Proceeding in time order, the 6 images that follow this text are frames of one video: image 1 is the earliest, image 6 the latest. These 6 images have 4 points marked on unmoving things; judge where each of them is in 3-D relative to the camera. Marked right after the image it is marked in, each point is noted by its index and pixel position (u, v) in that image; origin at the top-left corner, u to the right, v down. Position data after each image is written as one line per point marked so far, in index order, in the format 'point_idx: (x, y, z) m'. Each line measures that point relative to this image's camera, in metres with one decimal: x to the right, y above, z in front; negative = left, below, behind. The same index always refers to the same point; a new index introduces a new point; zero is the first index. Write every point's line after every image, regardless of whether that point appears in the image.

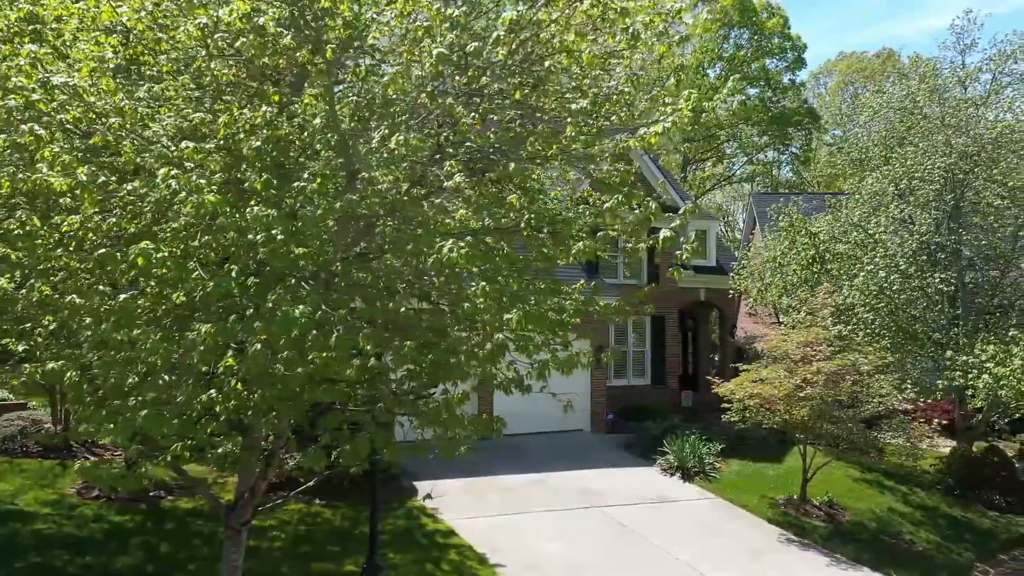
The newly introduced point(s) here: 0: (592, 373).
0: (+1.7, -1.8, +17.2) m
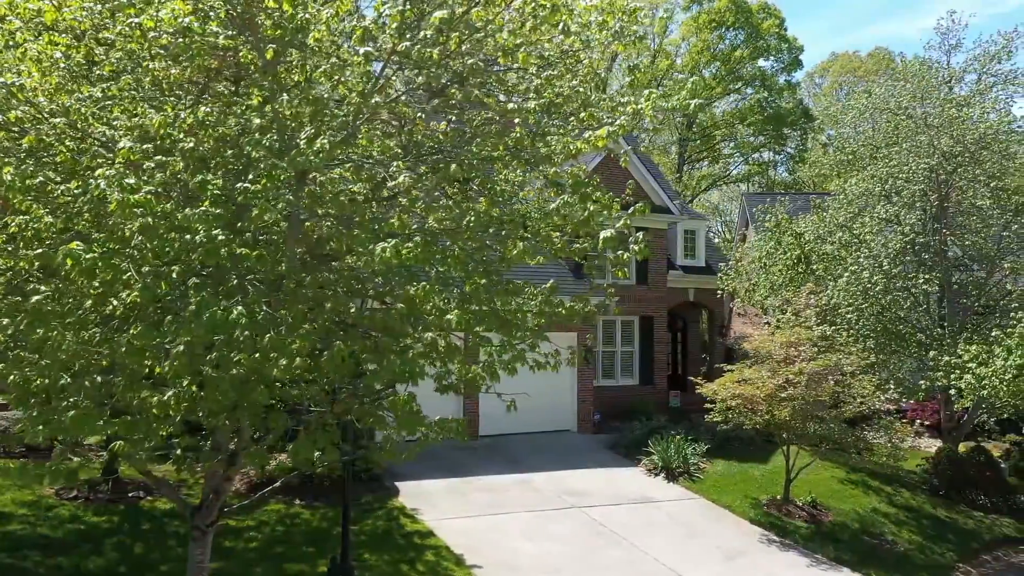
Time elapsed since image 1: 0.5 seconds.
0: (+1.4, -1.8, +17.2) m
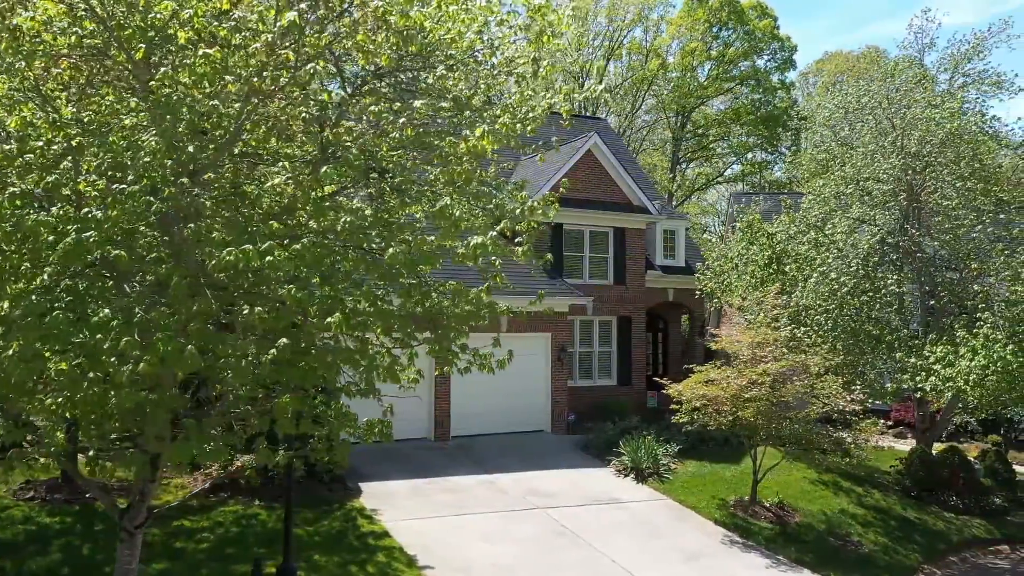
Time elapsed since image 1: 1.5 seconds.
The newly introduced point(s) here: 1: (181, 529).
0: (+0.8, -1.8, +17.1) m
1: (-4.1, -3.0, +9.9) m
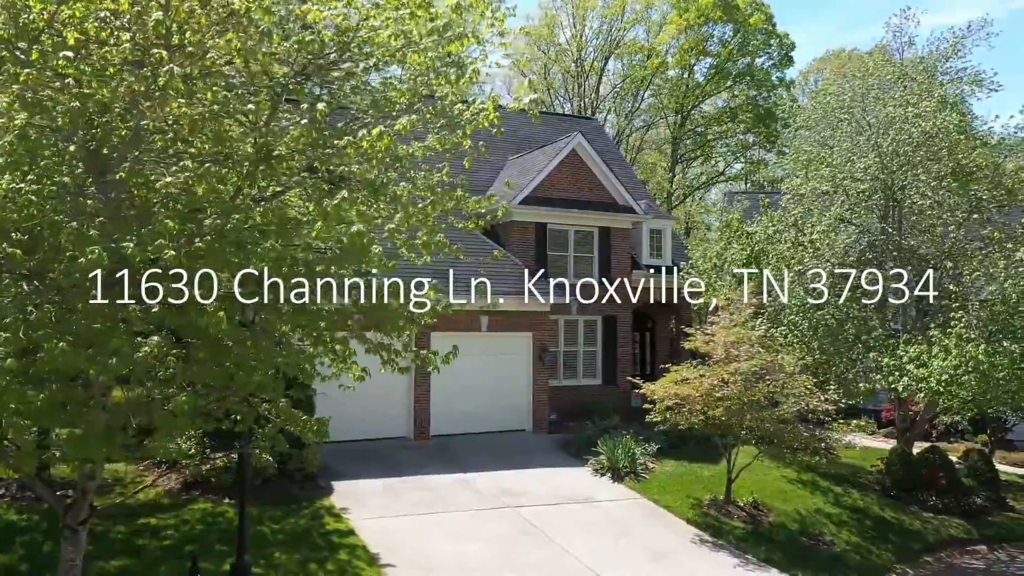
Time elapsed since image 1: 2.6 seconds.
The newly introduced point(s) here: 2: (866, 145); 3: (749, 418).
0: (+0.5, -1.8, +17.2) m
1: (-4.6, -3.0, +10.0) m
2: (+6.3, +2.6, +14.3) m
3: (+3.7, -2.0, +12.5) m
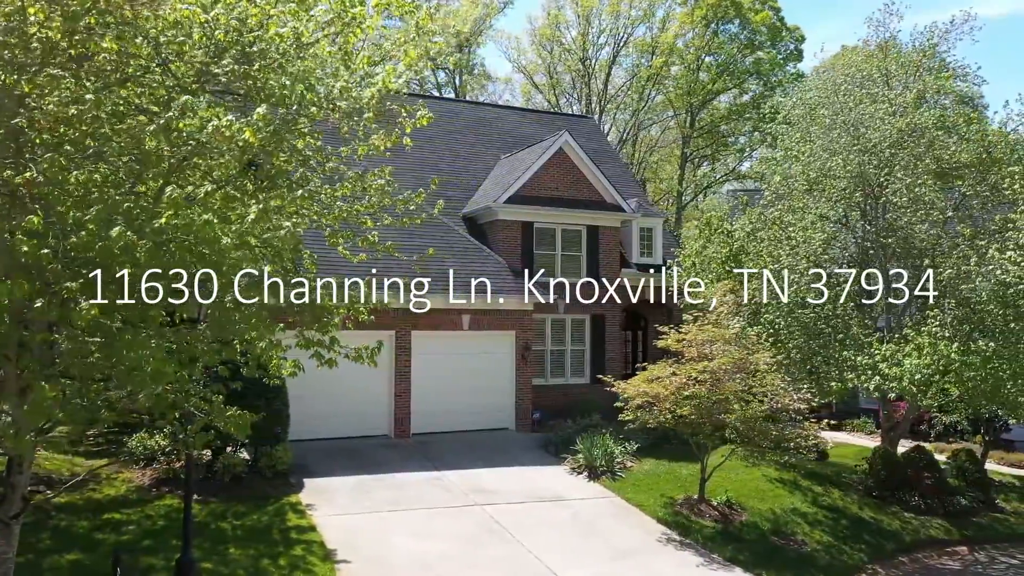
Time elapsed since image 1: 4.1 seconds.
0: (+0.1, -1.8, +17.2) m
1: (-5.2, -3.0, +10.1) m
2: (+5.9, +2.6, +14.1) m
3: (+3.3, -2.0, +12.5) m
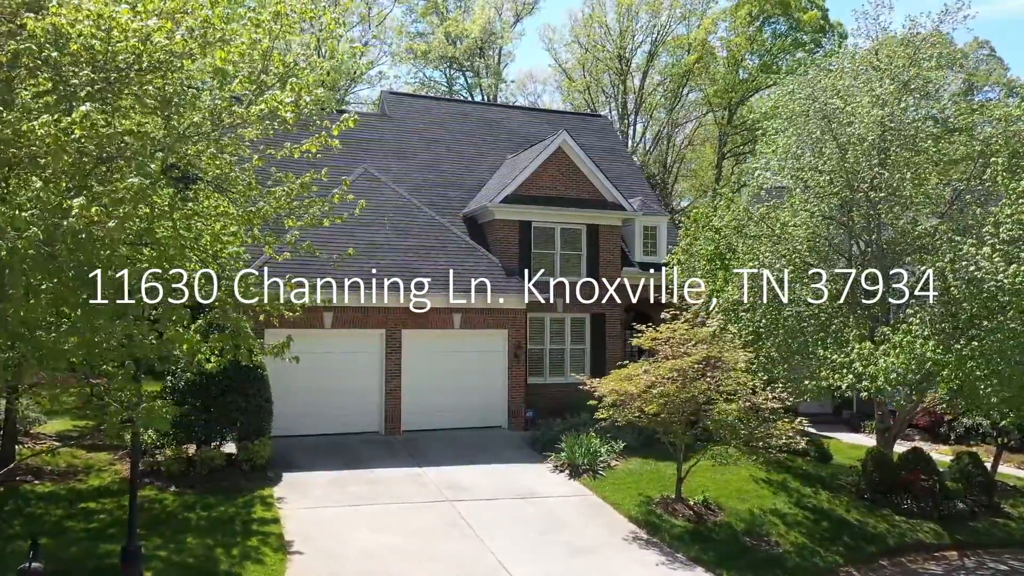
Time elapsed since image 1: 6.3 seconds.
0: (-0.1, -1.8, +17.3) m
1: (-5.8, -3.0, +10.6) m
2: (+5.5, +2.7, +13.9) m
3: (+2.8, -2.0, +12.4) m
